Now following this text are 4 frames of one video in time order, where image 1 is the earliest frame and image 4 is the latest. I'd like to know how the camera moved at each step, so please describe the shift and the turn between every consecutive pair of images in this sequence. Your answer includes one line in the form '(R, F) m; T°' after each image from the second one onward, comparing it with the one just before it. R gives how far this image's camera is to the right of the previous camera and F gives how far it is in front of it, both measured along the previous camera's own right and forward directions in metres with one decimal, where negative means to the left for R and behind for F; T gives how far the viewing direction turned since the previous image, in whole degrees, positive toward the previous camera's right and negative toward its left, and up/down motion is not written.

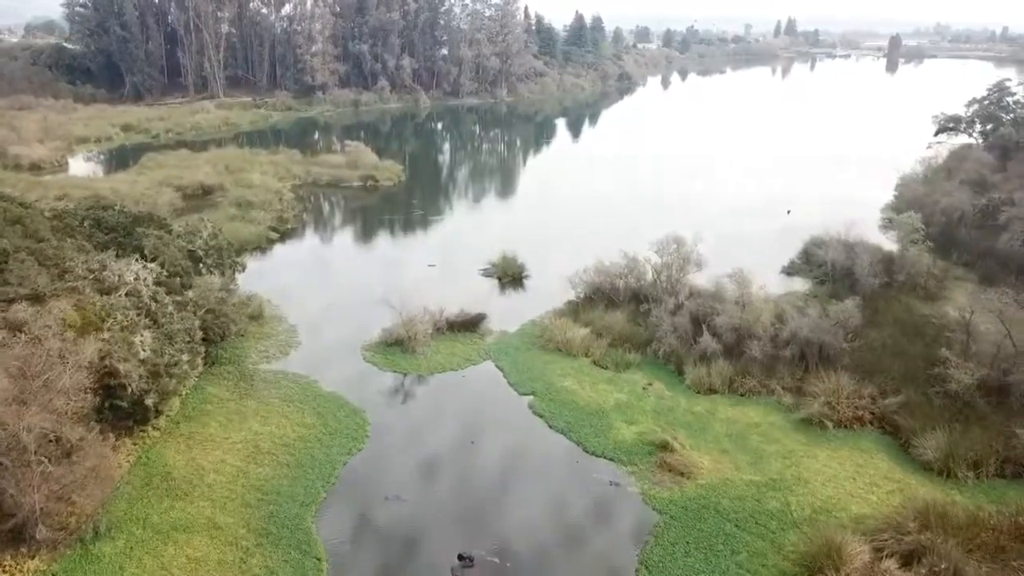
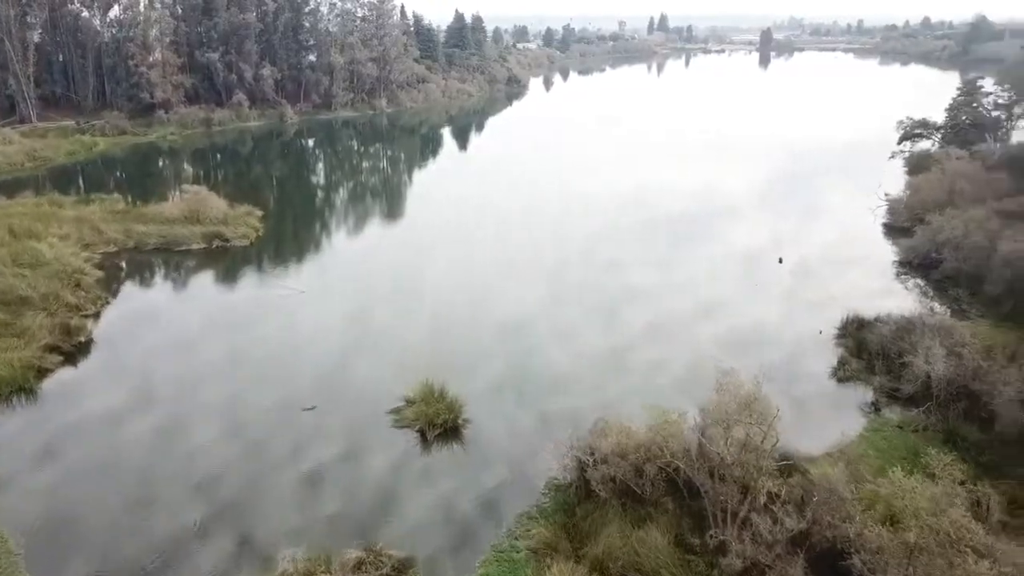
(-0.6, +8.4) m; +8°
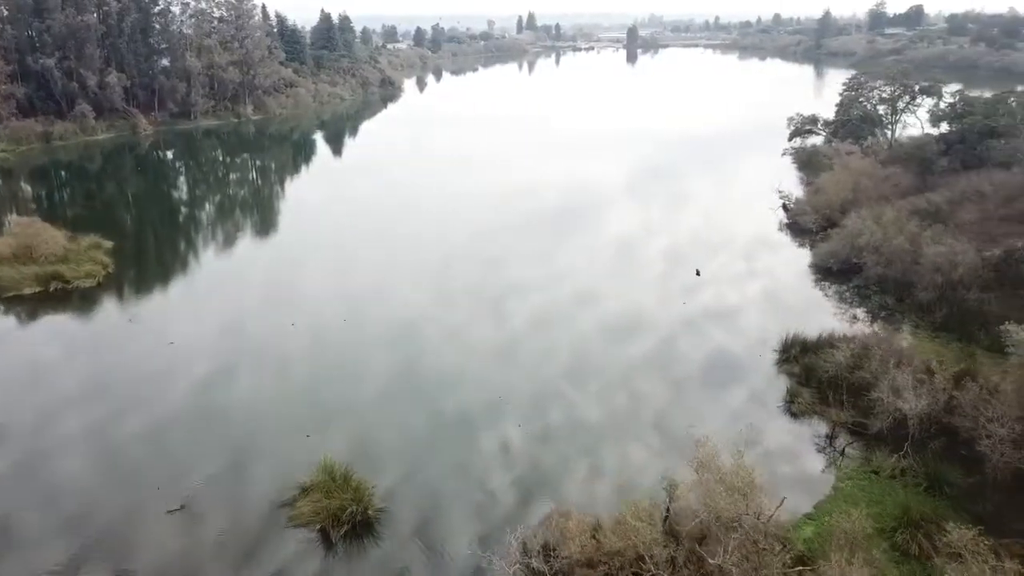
(-0.4, +2.5) m; +8°
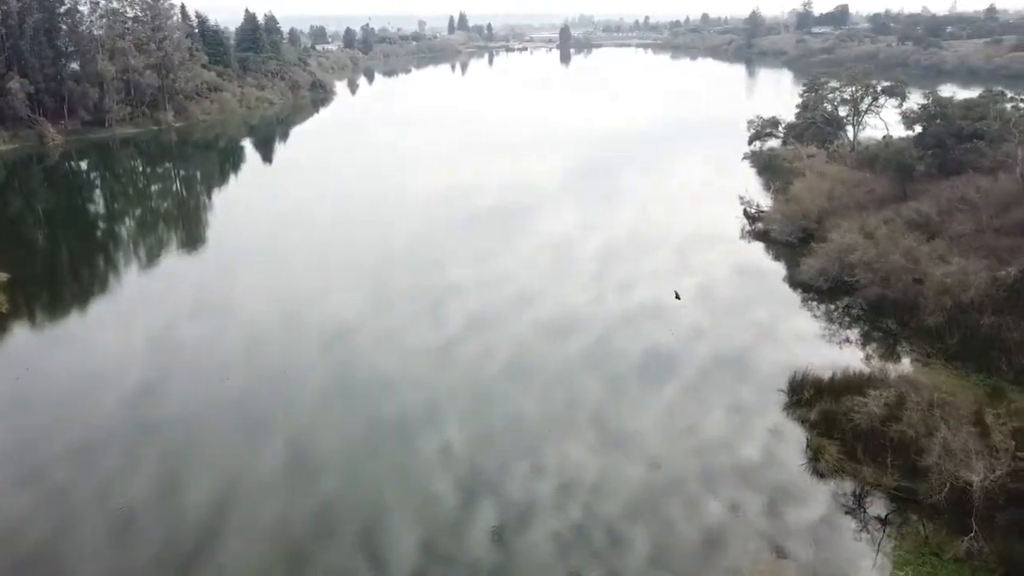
(-0.6, +2.4) m; +4°
